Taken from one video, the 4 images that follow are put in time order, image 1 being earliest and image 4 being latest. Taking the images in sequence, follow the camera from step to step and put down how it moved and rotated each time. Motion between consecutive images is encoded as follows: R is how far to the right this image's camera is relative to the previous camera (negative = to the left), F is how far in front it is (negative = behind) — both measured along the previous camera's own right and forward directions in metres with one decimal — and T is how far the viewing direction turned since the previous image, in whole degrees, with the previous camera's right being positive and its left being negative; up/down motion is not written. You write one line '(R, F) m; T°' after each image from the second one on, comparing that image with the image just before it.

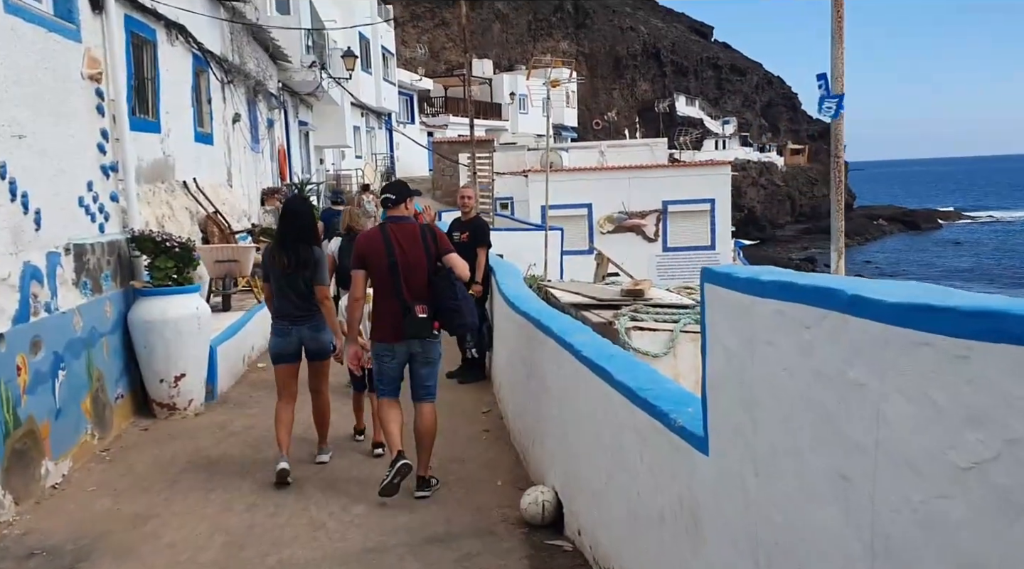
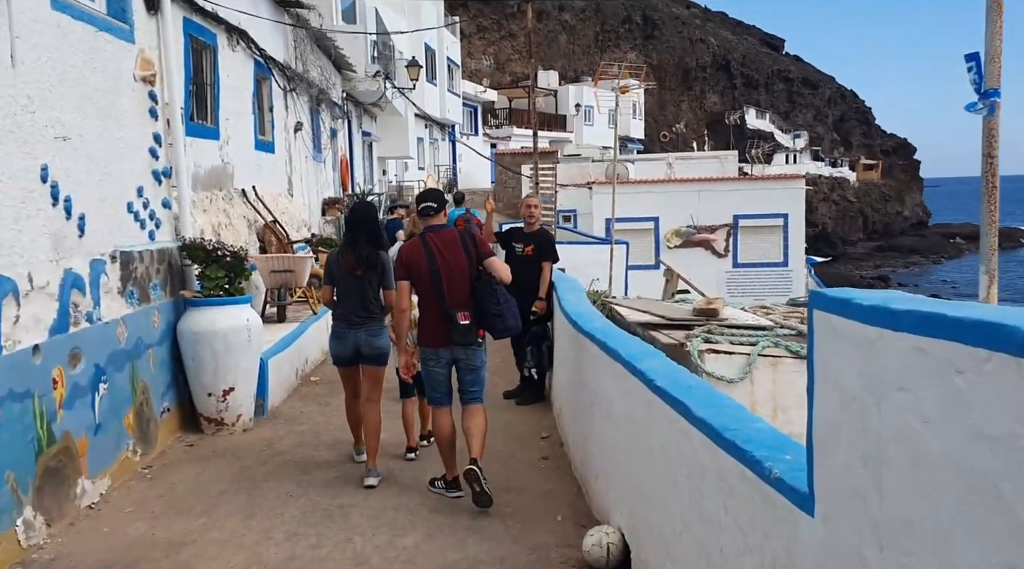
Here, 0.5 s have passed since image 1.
(0.0, +0.4) m; -4°
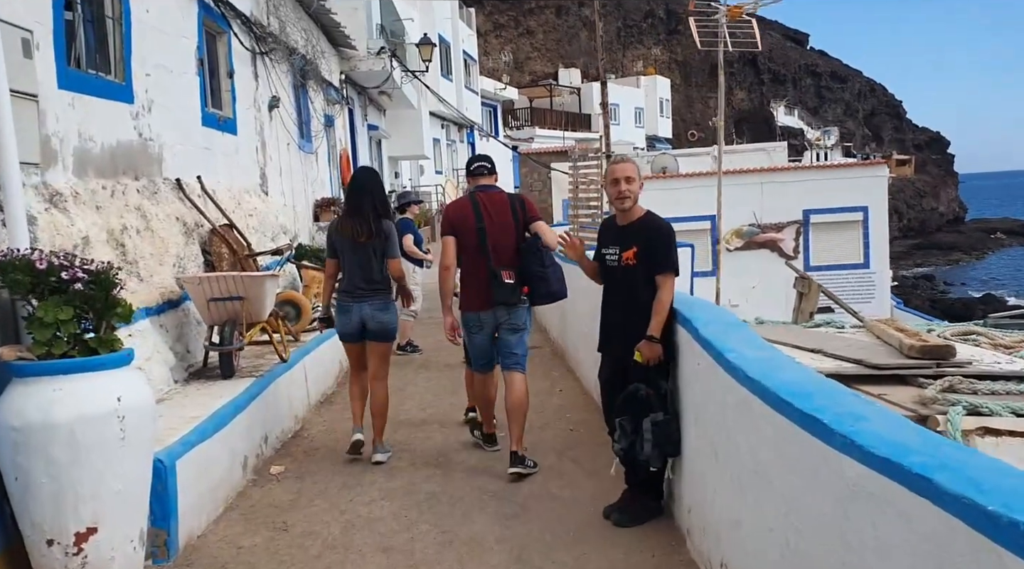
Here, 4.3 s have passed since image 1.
(-0.3, +3.1) m; -1°
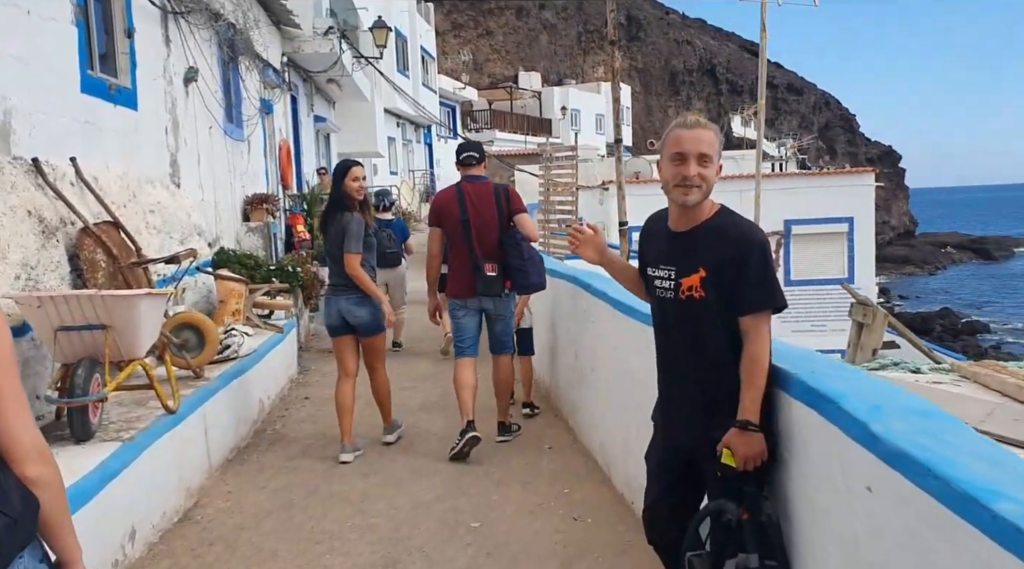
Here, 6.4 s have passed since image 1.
(-0.1, +1.6) m; +3°
